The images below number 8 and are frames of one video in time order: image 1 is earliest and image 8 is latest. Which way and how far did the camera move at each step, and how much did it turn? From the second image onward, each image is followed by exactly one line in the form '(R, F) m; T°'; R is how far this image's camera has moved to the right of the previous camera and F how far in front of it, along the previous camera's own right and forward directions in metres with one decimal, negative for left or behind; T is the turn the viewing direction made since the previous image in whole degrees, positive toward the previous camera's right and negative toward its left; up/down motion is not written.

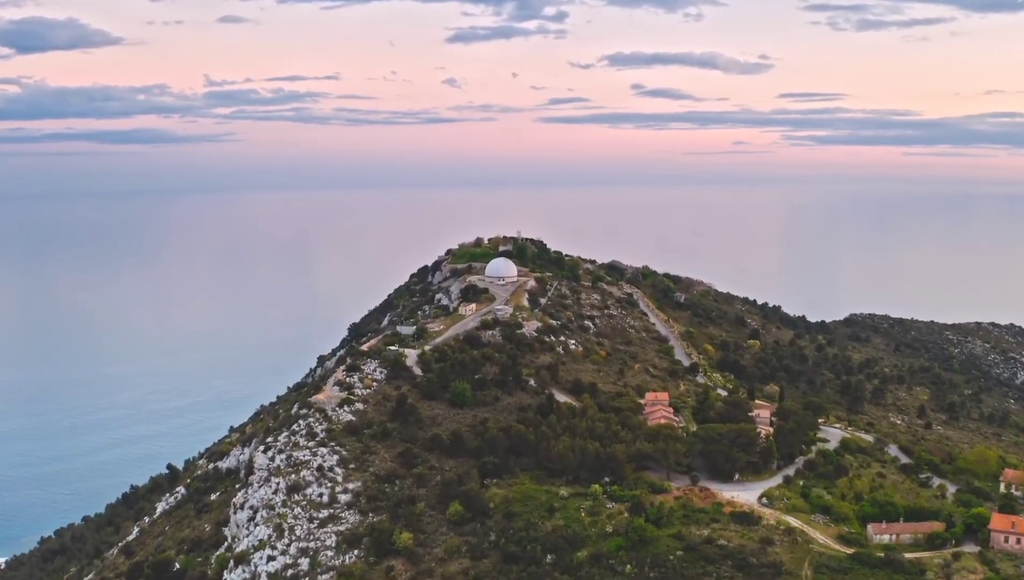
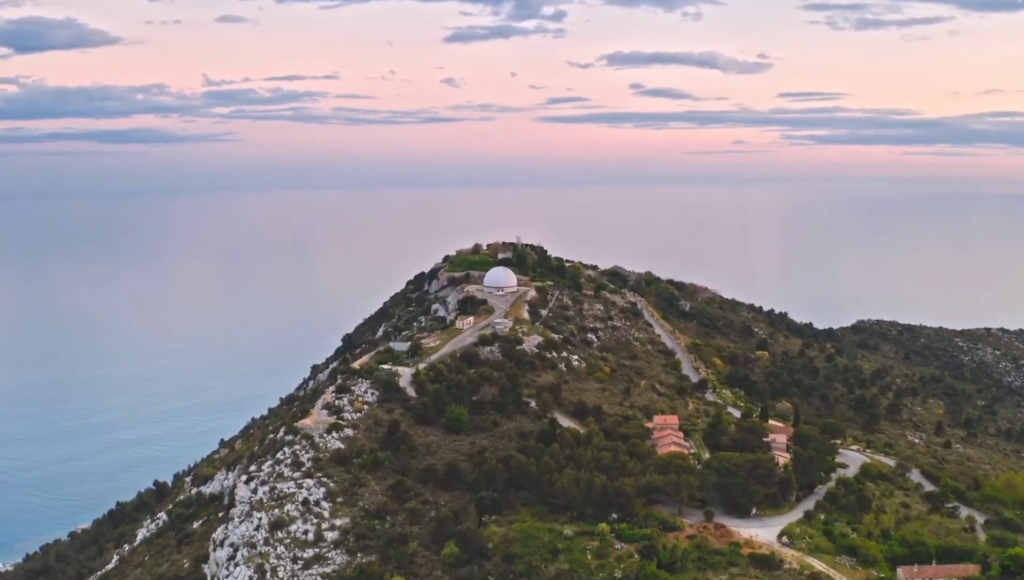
(0.0, +2.5) m; 0°
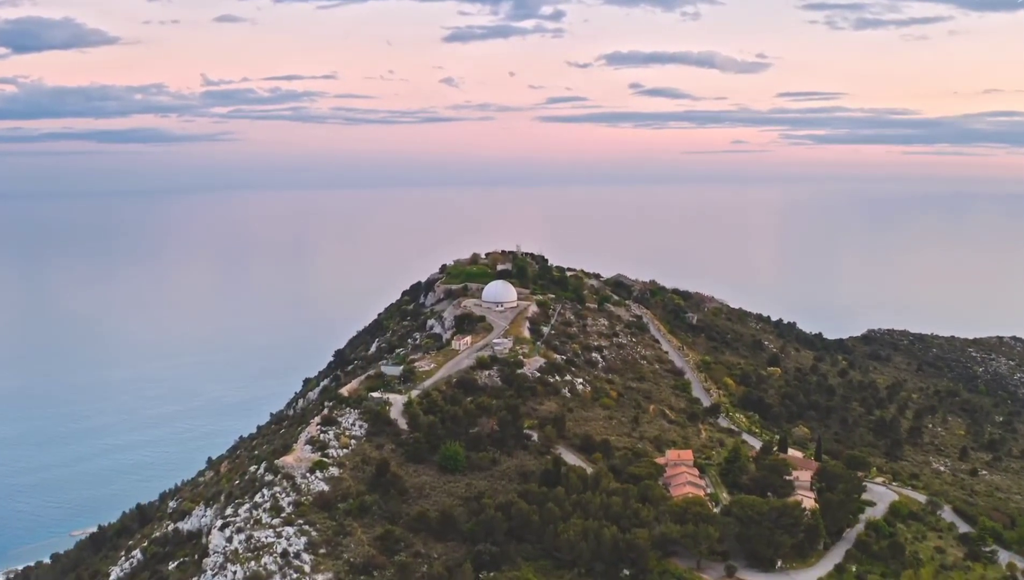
(-0.1, +3.1) m; 0°
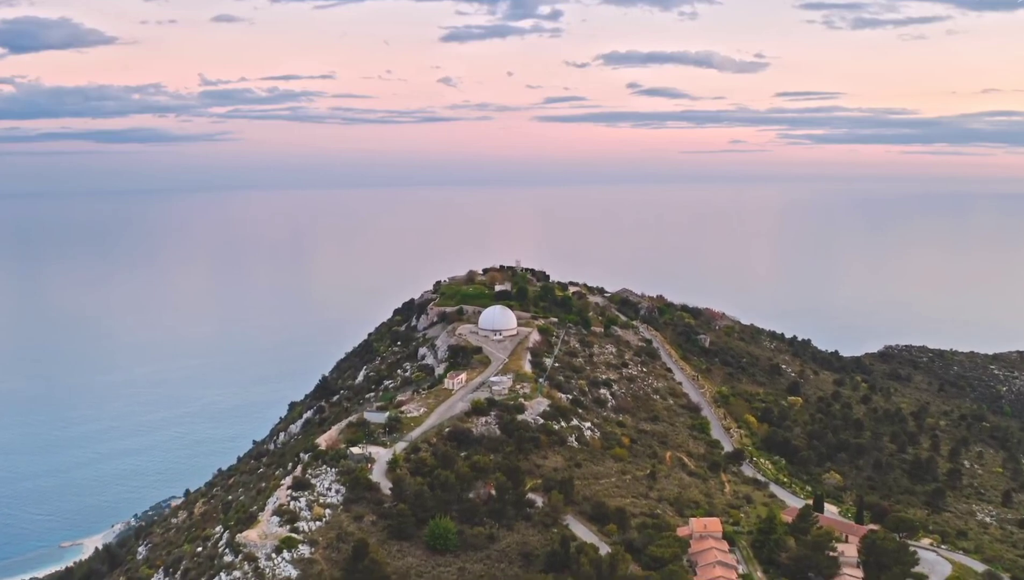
(-0.1, +4.9) m; 0°
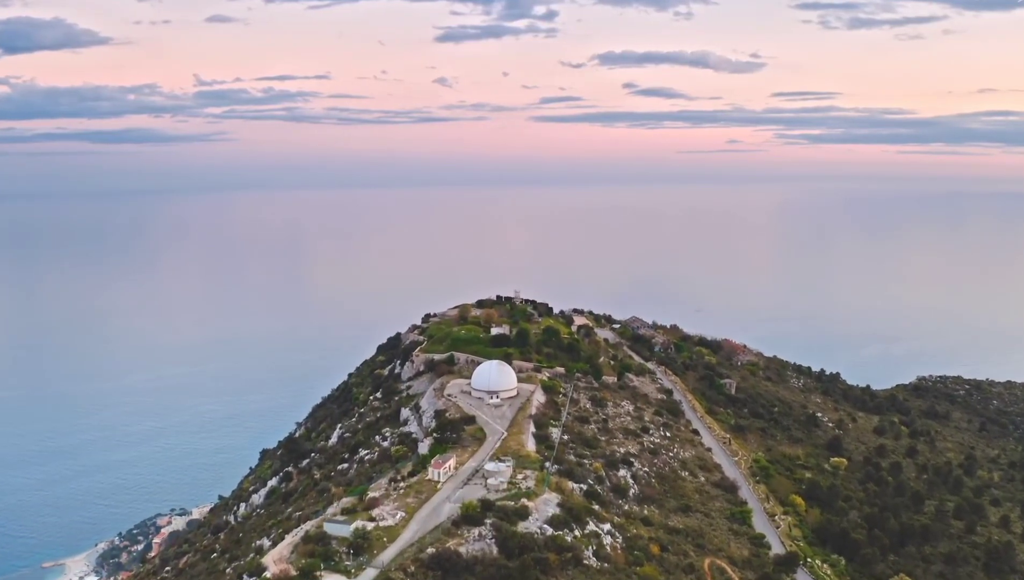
(-0.1, +8.1) m; 0°
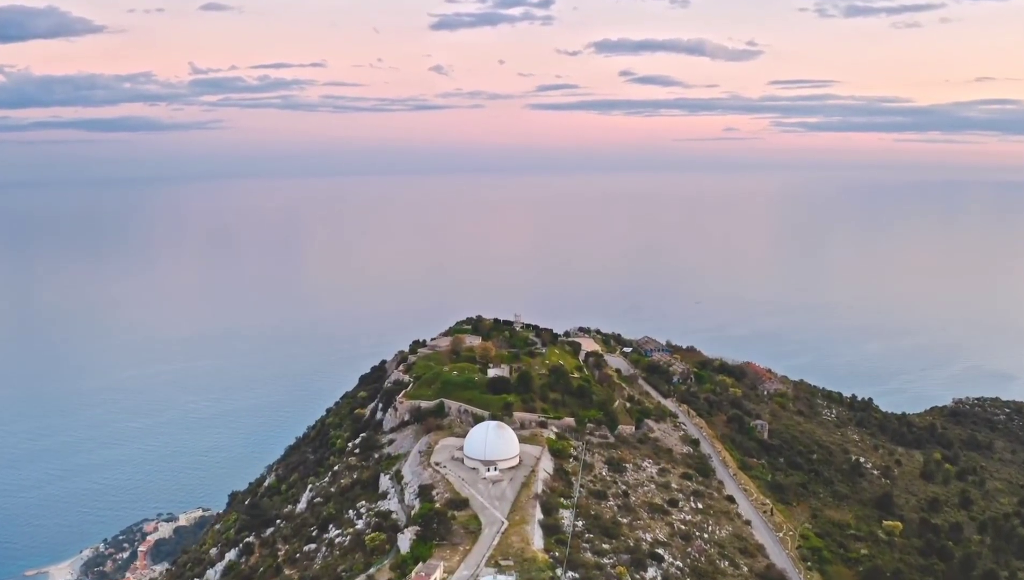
(-0.2, +7.6) m; 0°
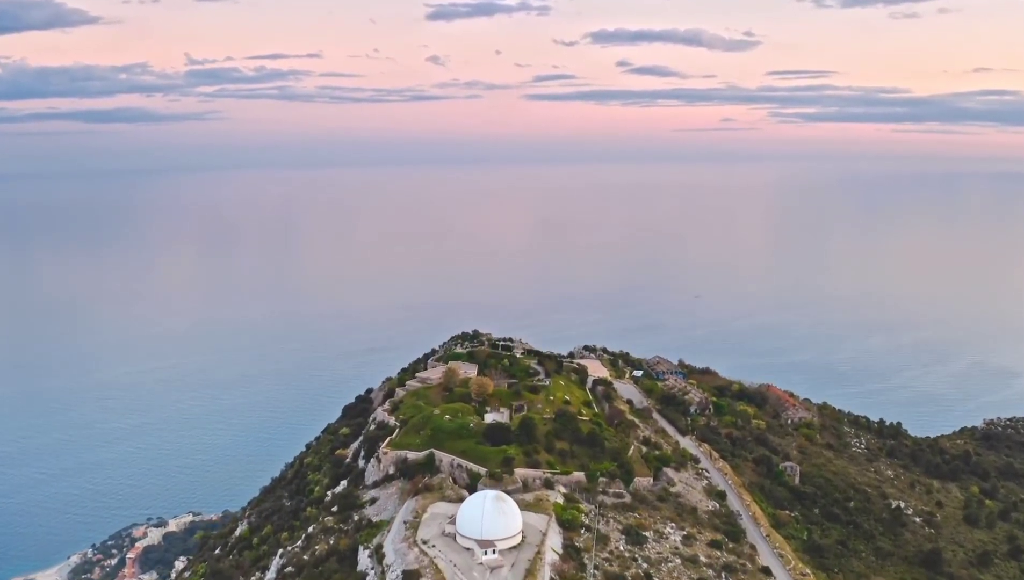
(-0.1, +5.7) m; 0°
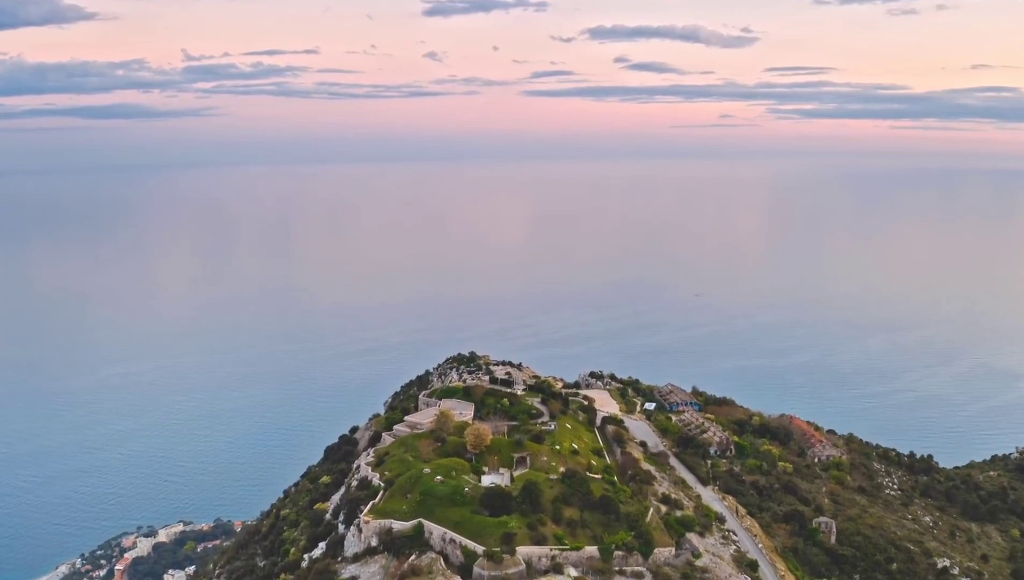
(-0.1, +5.1) m; 0°
